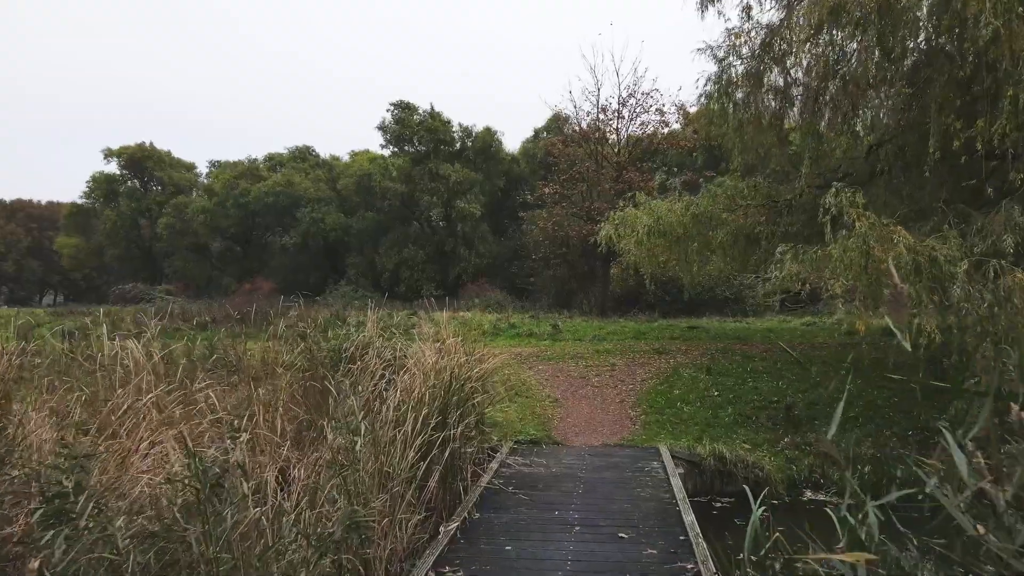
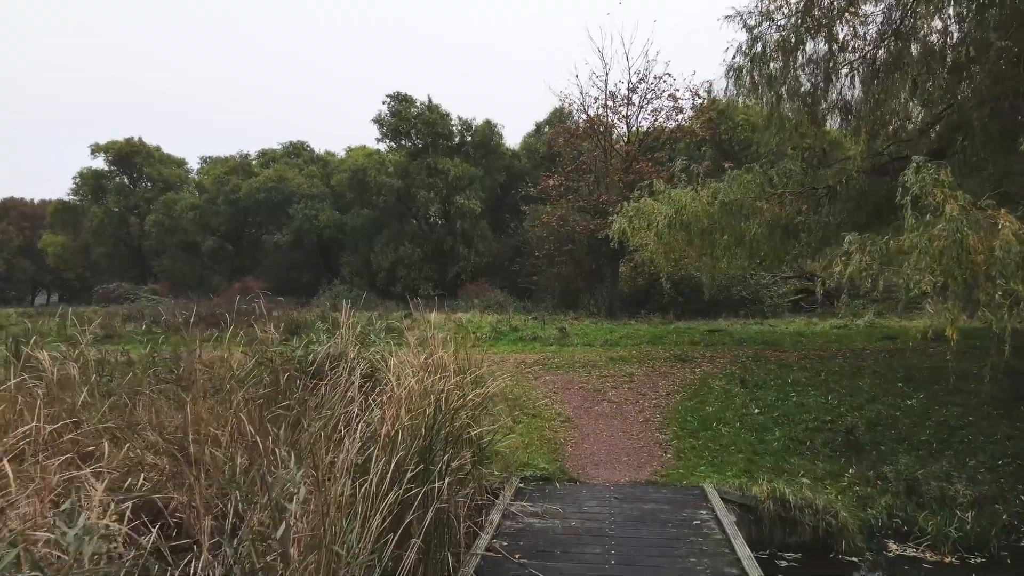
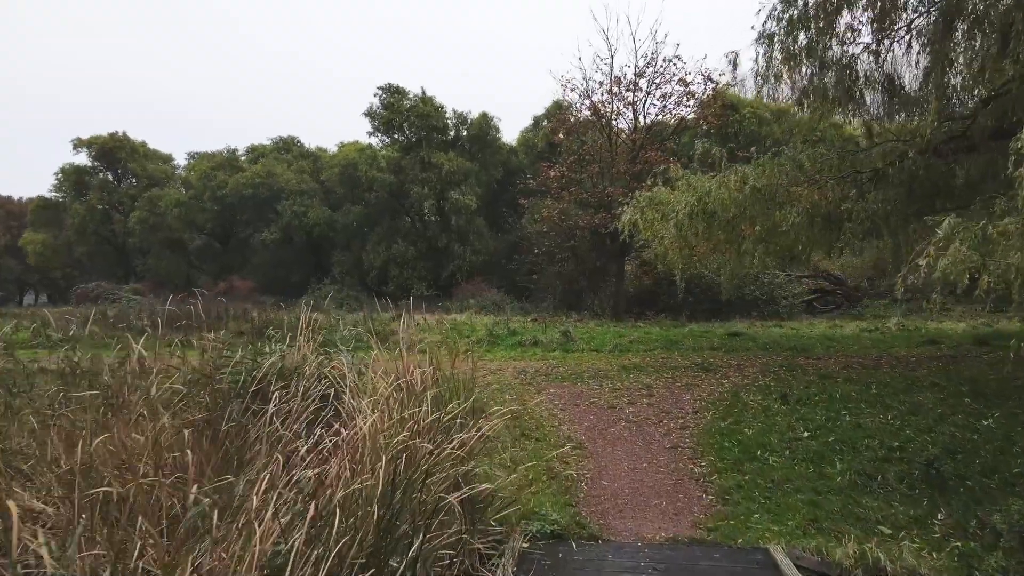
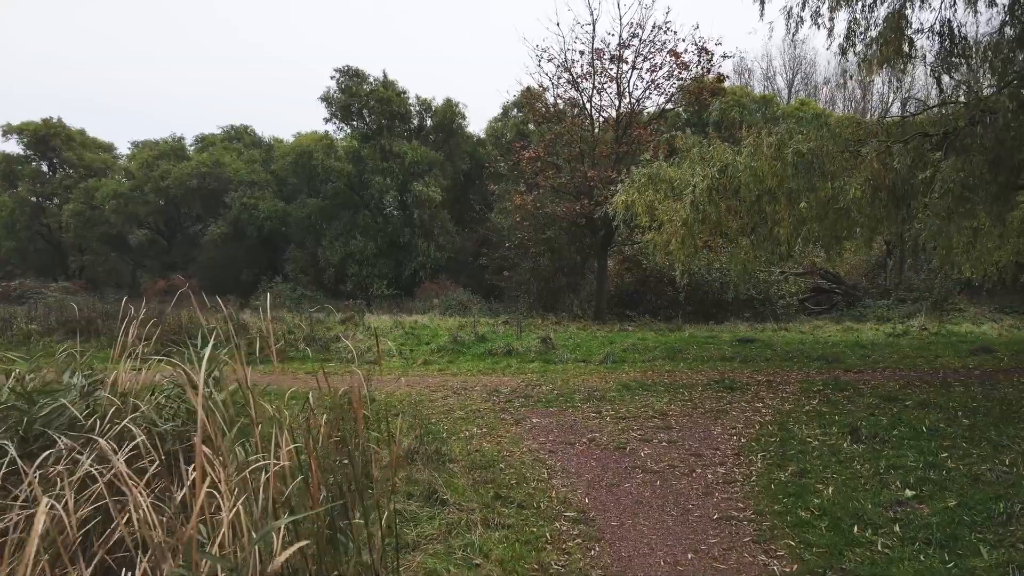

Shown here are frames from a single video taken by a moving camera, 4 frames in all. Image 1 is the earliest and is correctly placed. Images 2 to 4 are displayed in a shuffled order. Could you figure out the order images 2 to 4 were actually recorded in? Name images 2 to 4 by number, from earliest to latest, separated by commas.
2, 3, 4
